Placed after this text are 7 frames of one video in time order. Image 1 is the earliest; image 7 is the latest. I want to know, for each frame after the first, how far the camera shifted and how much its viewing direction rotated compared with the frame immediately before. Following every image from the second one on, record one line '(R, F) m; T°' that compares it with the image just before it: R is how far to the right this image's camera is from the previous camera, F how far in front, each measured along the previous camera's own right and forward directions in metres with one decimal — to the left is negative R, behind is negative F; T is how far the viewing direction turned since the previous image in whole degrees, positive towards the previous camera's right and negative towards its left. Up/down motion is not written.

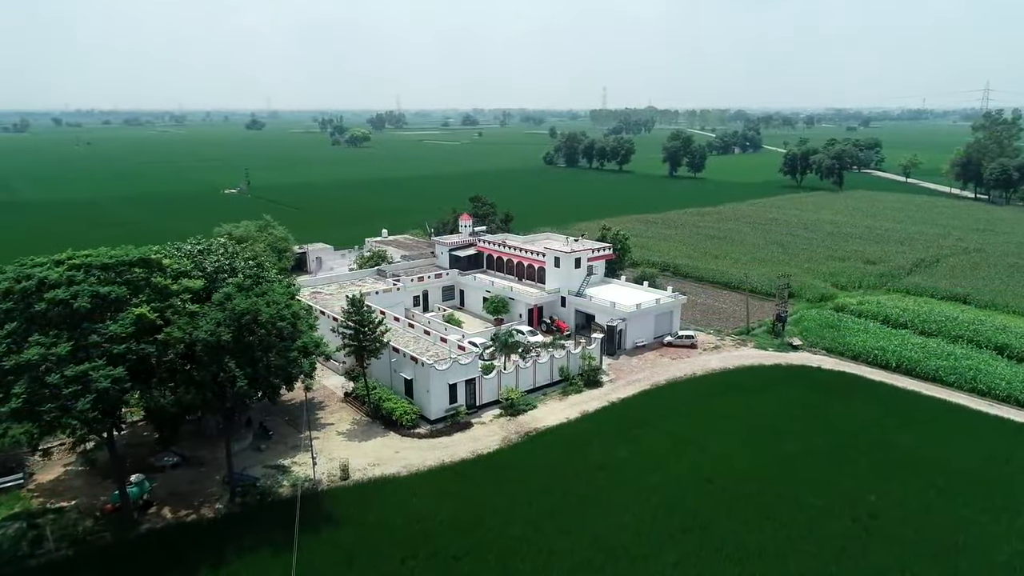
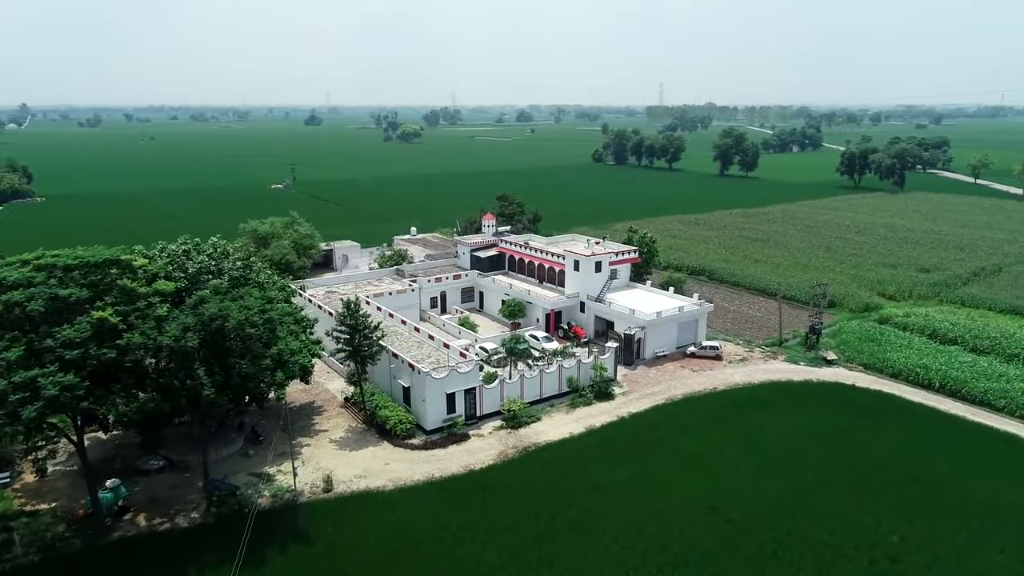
(+1.8, +1.5) m; -4°
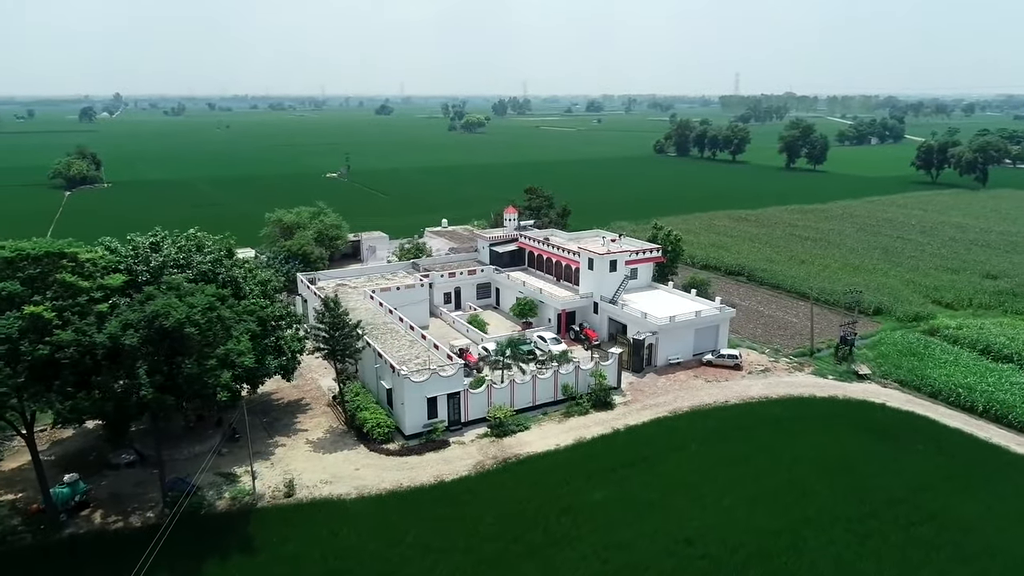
(+2.8, +1.7) m; -6°
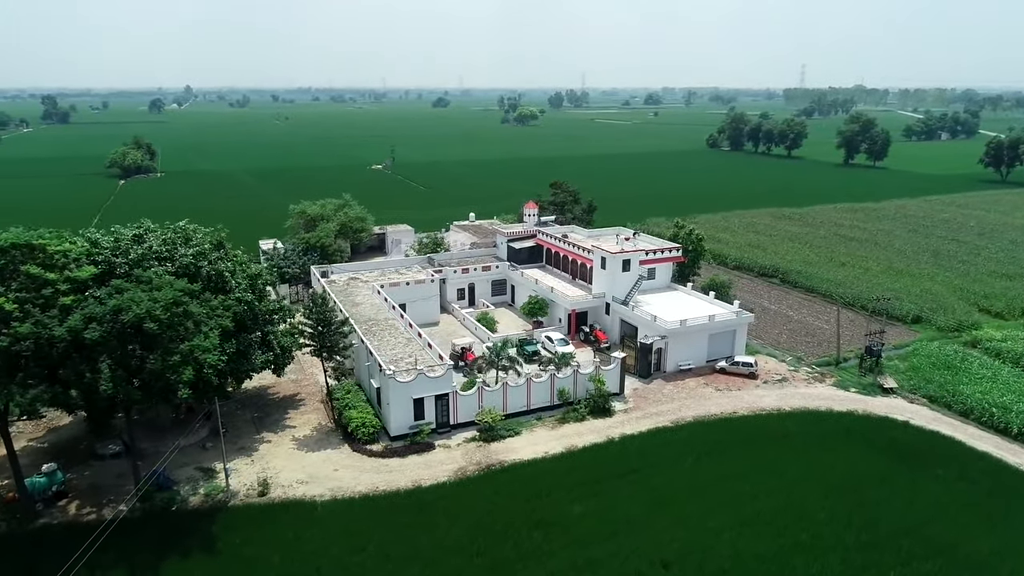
(+2.2, +1.1) m; -5°
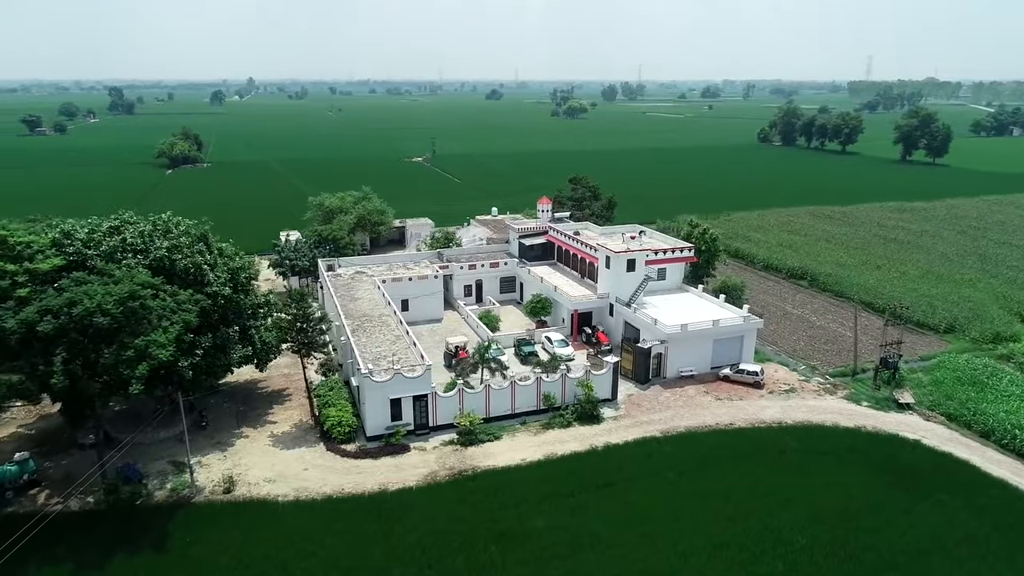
(+2.3, +1.0) m; -4°
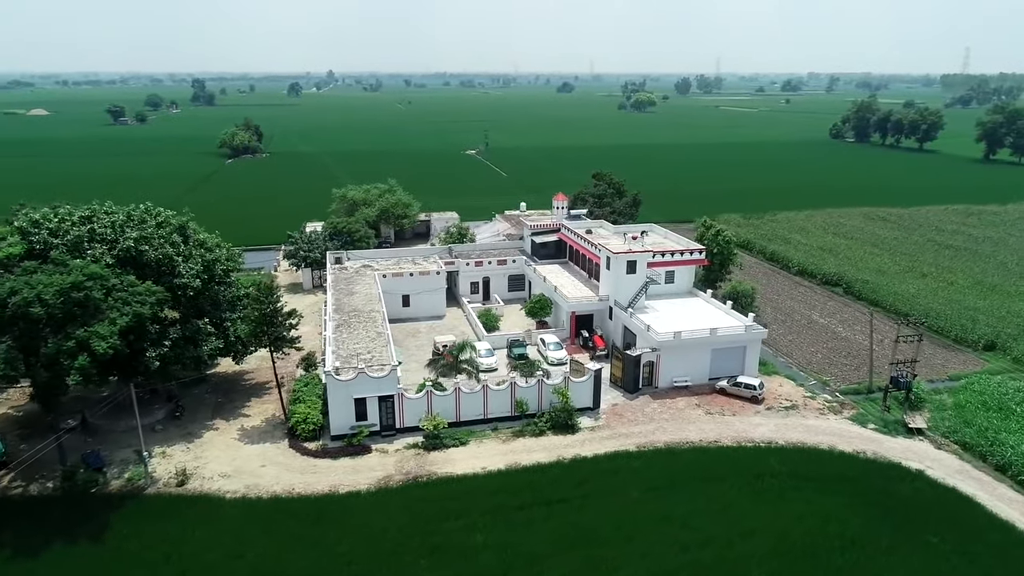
(+3.2, +1.2) m; -6°
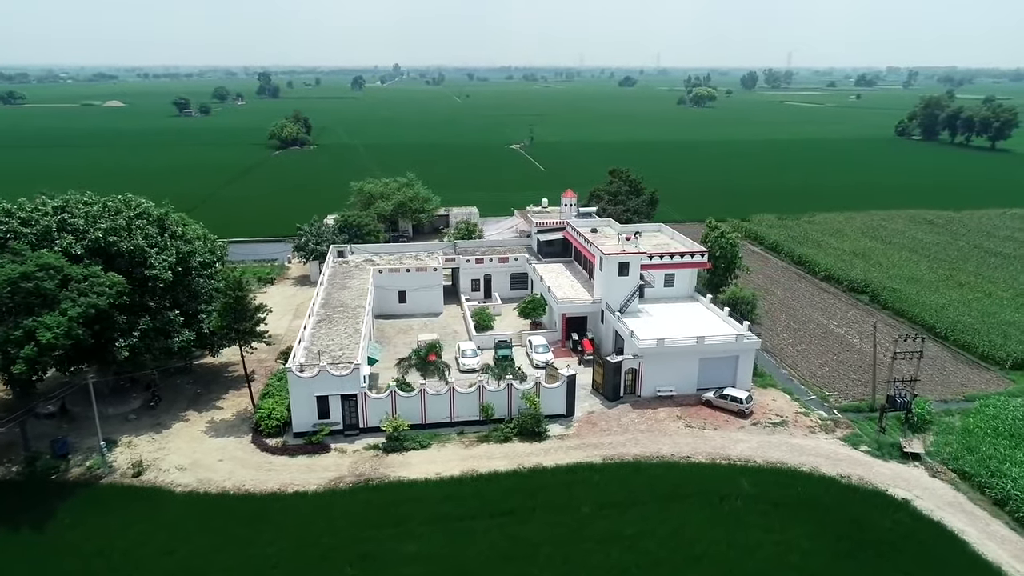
(+2.9, +0.9) m; -5°
